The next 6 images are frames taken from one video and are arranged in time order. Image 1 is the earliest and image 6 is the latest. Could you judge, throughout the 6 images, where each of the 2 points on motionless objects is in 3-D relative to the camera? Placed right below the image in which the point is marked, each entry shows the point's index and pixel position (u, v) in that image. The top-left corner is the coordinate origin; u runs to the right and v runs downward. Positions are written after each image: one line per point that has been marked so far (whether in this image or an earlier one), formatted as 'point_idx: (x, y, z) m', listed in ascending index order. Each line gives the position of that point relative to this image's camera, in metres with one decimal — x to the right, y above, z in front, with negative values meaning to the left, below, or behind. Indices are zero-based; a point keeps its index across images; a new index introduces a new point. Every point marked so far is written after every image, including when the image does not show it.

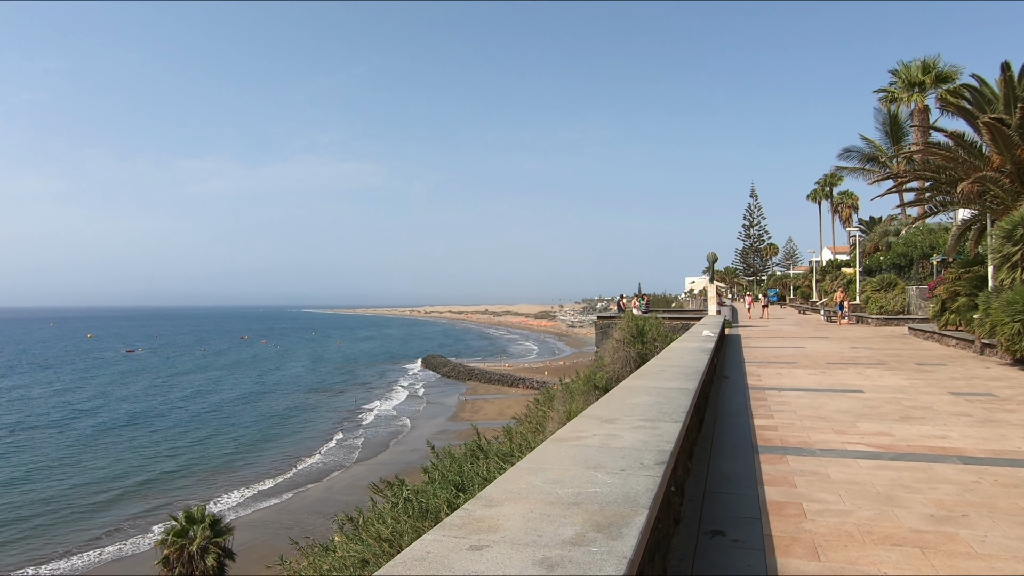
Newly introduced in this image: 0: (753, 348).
0: (+3.8, -1.0, +9.7) m
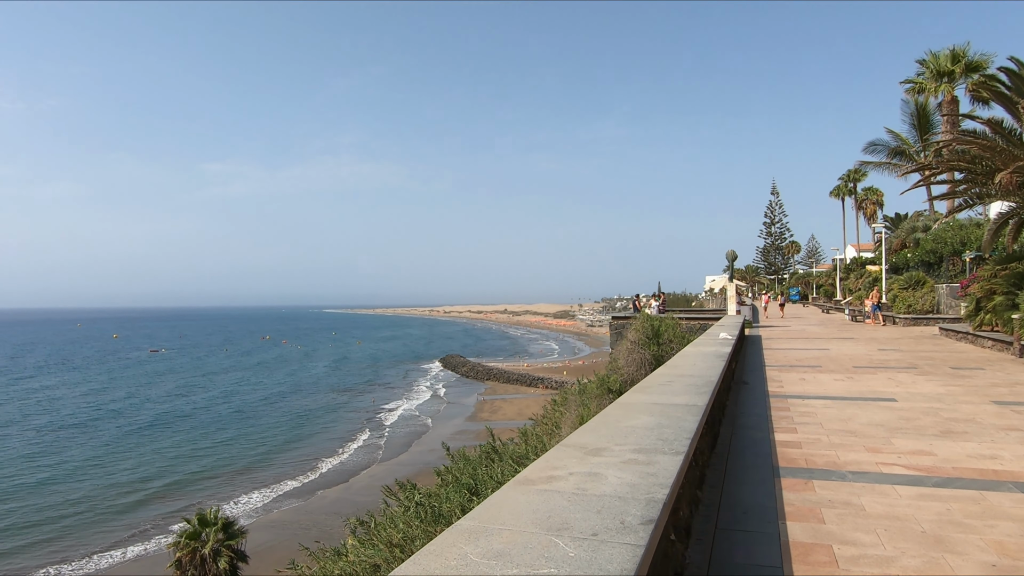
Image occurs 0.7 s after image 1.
0: (+4.0, -0.9, +9.2) m
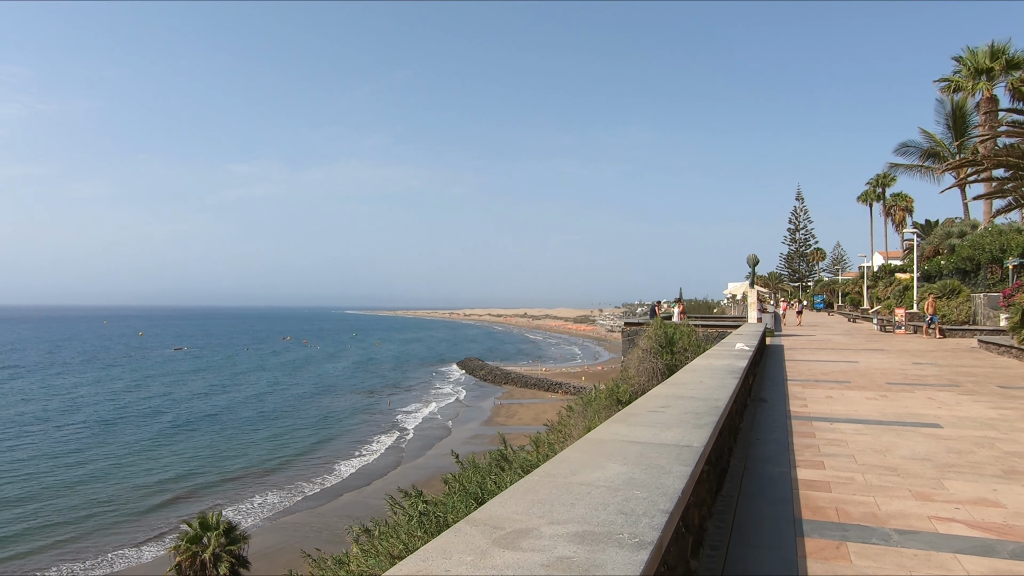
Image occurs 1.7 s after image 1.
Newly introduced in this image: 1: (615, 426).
0: (+4.0, -1.0, +8.5) m
1: (+0.4, -0.5, +2.2) m
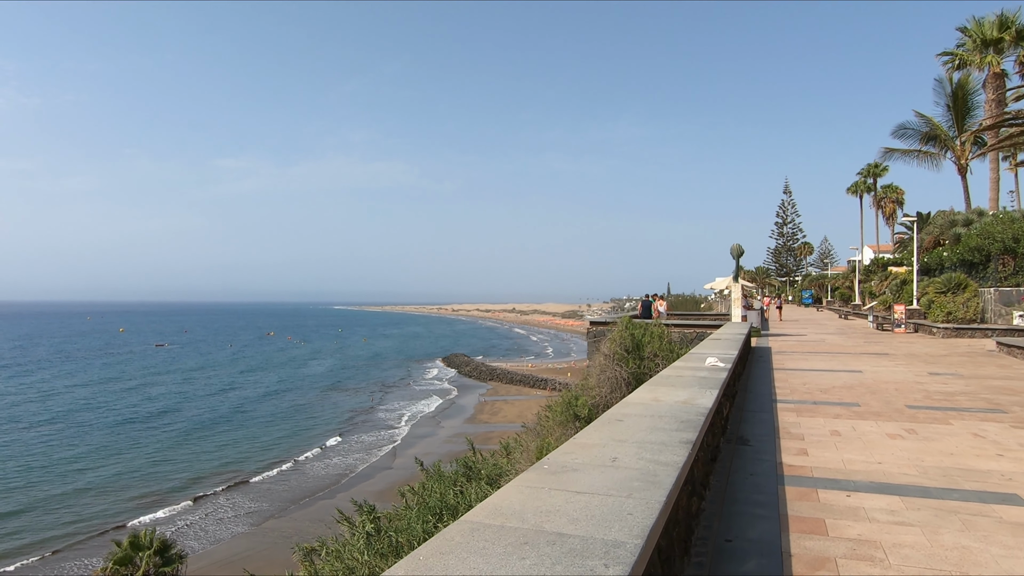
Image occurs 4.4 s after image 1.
0: (+3.1, -0.9, +6.9) m
1: (-0.4, -0.5, +0.5) m
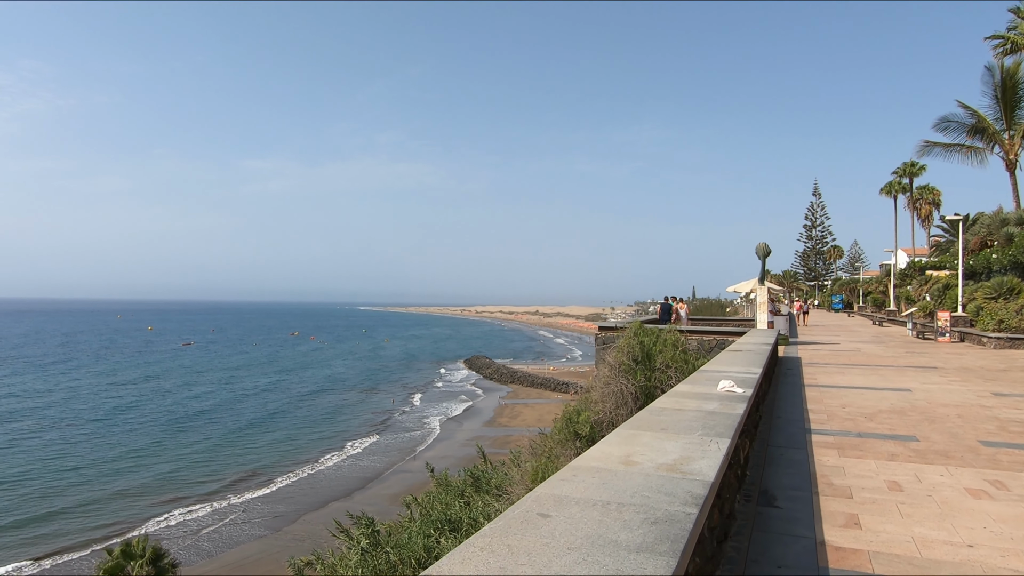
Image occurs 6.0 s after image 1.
0: (+3.0, -1.0, +5.8) m
1: (-0.8, -0.4, -0.4) m
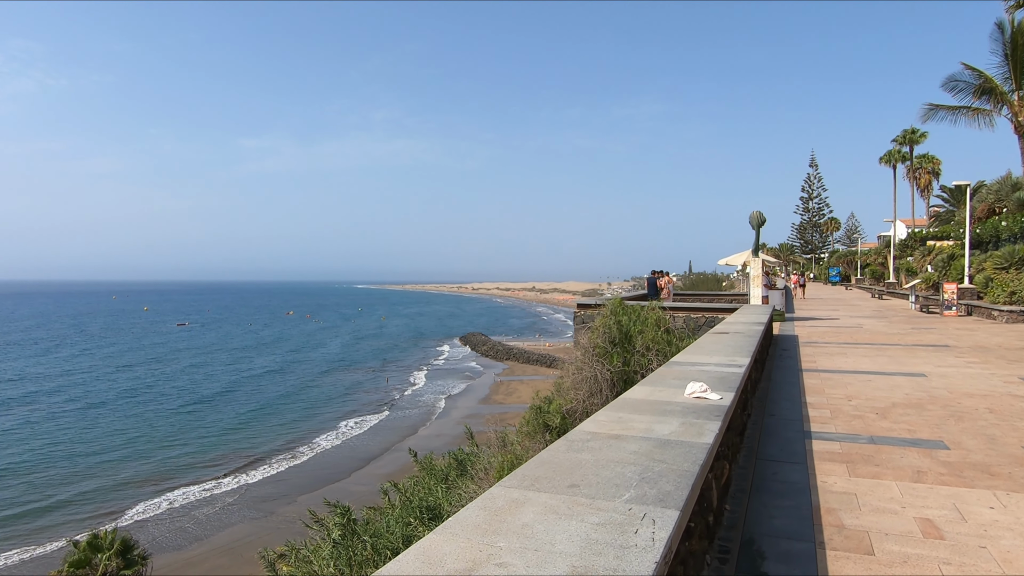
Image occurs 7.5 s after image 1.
0: (+2.5, -0.7, +5.0) m
1: (-1.1, -0.5, -1.3) m
